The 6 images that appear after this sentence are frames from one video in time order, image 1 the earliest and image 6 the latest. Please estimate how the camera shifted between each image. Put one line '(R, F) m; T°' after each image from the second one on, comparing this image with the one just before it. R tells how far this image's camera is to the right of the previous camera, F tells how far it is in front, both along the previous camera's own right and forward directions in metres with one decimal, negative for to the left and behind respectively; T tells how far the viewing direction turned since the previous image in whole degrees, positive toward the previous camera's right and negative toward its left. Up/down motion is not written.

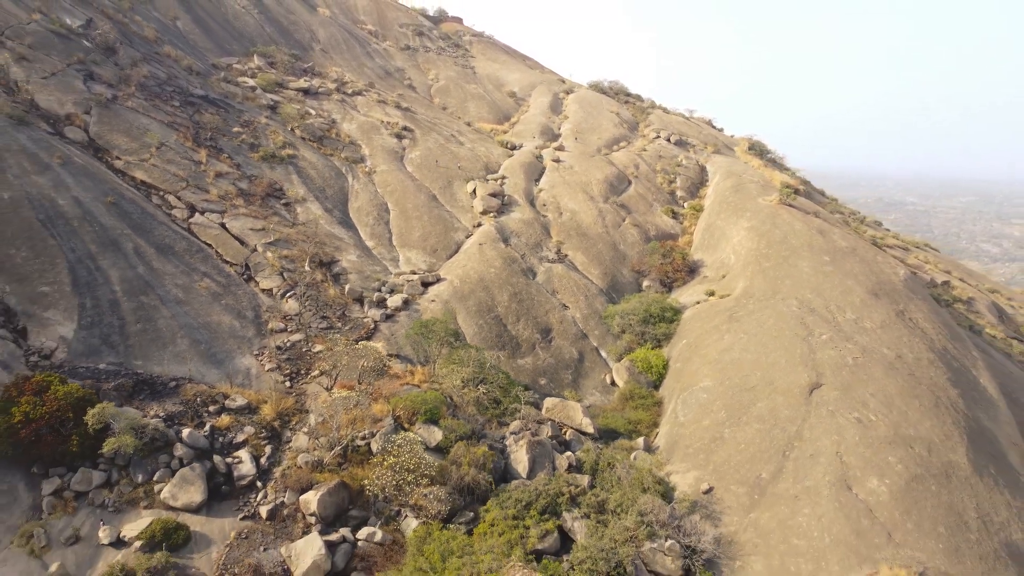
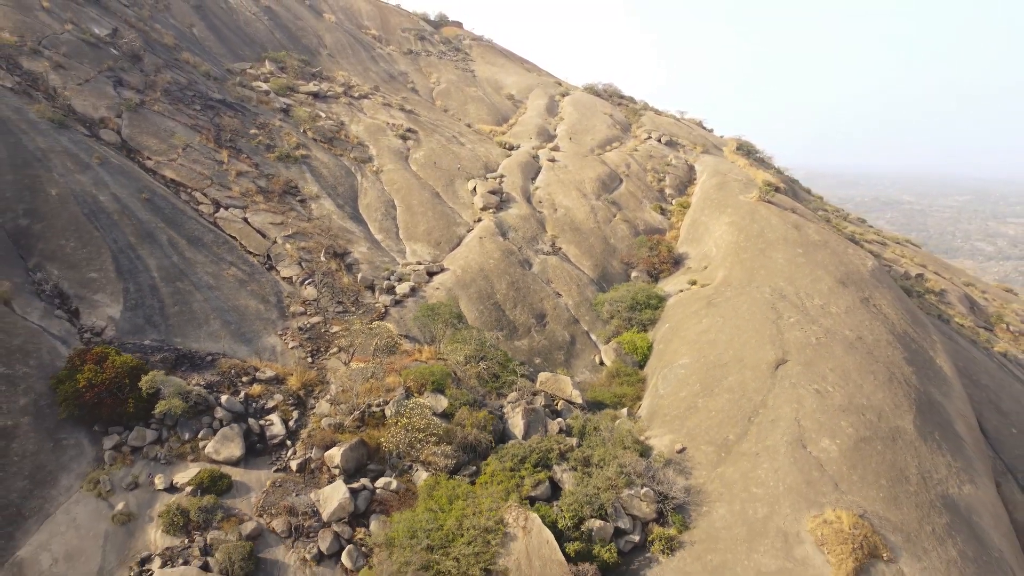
(0.0, -1.3) m; 0°
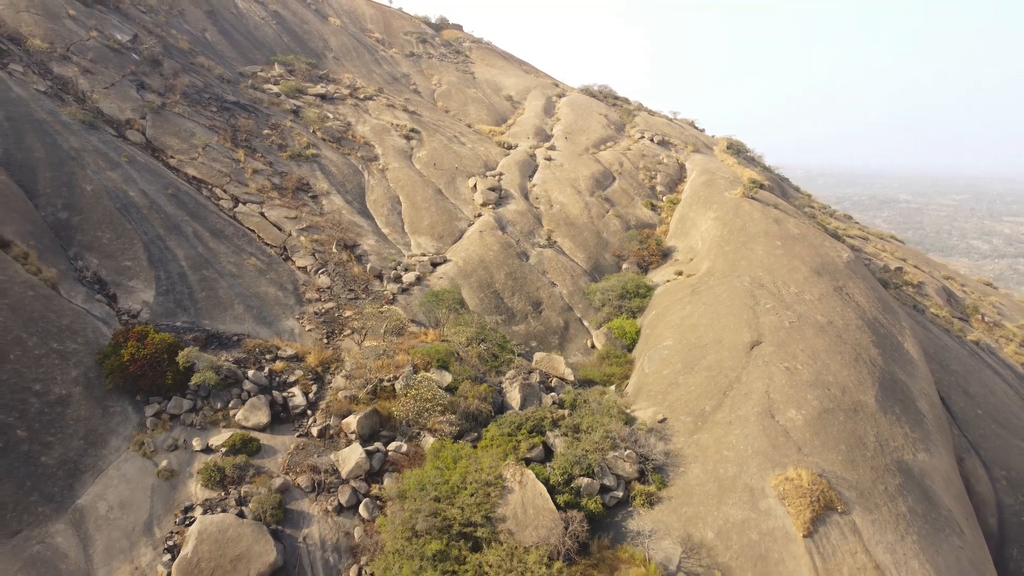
(0.0, -1.2) m; 0°
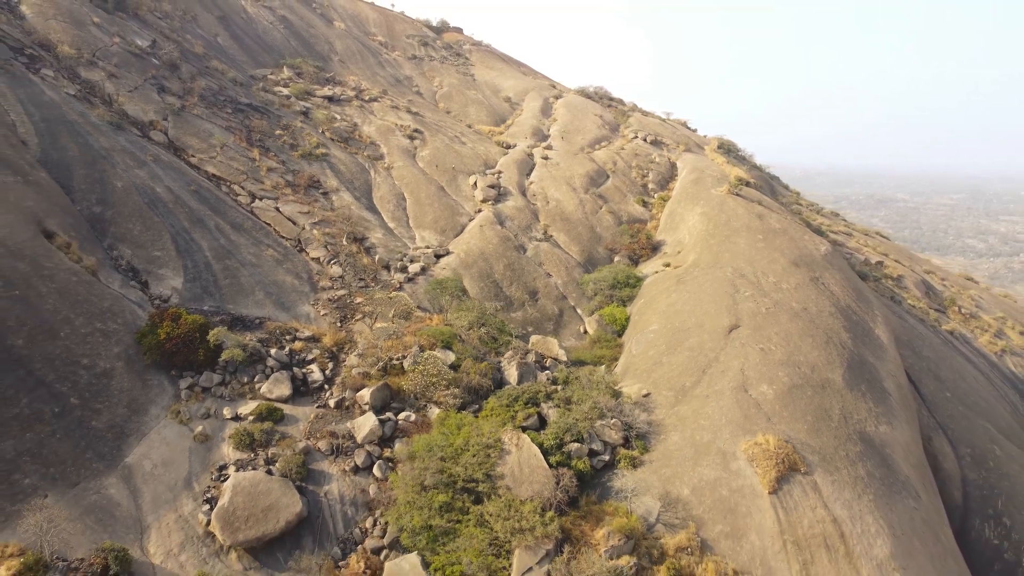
(0.0, -1.2) m; 0°
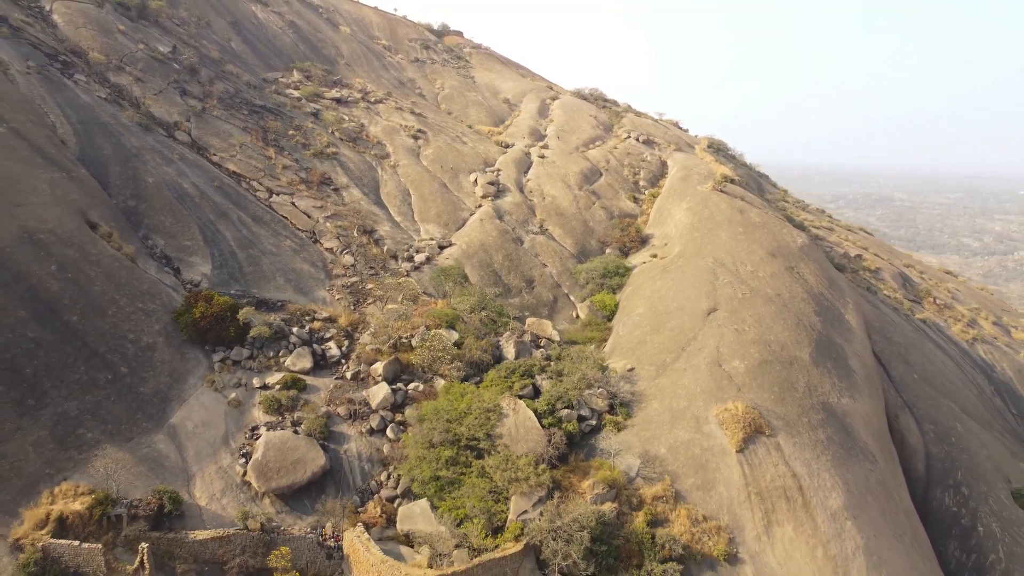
(0.0, -1.5) m; 0°
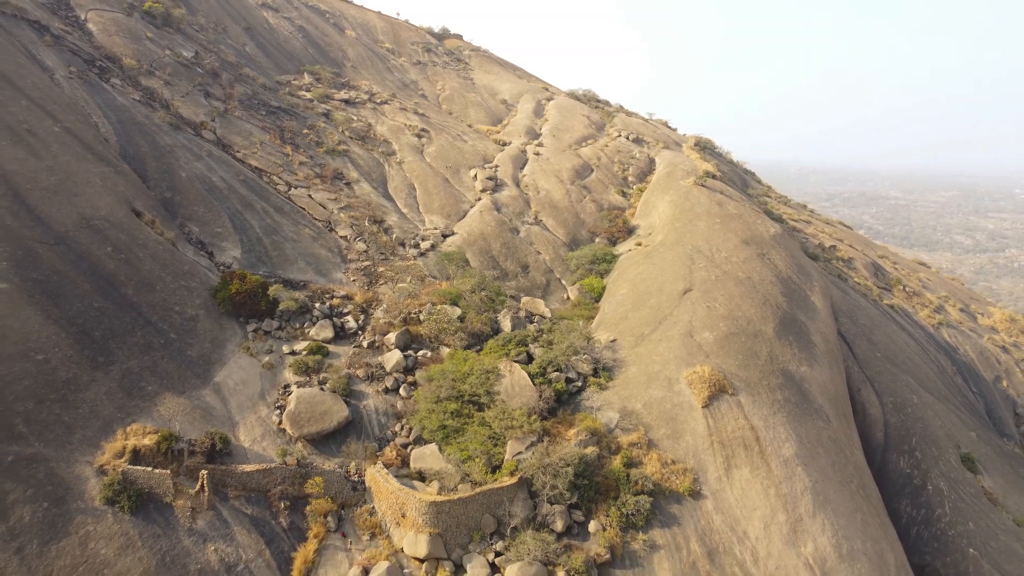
(+0.1, -1.9) m; 0°
